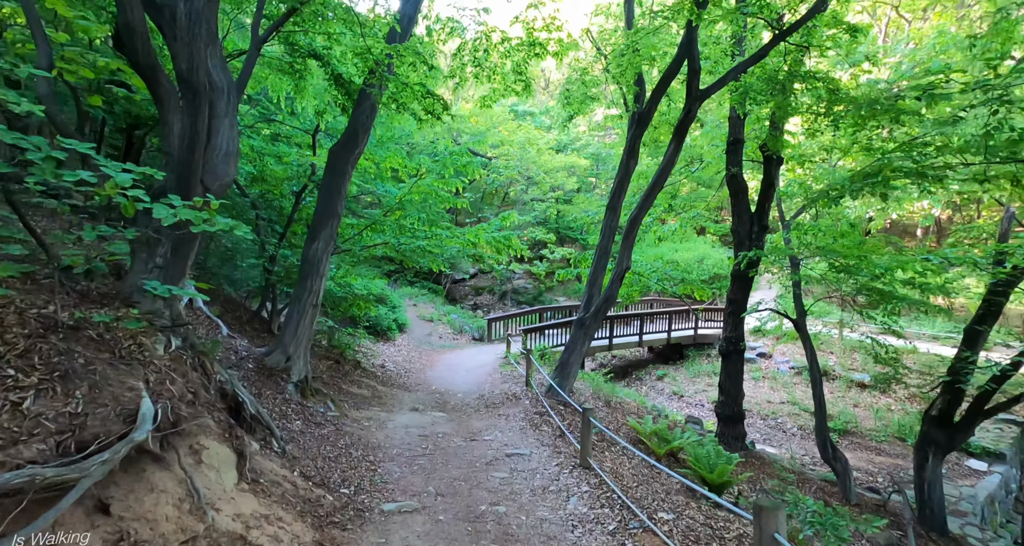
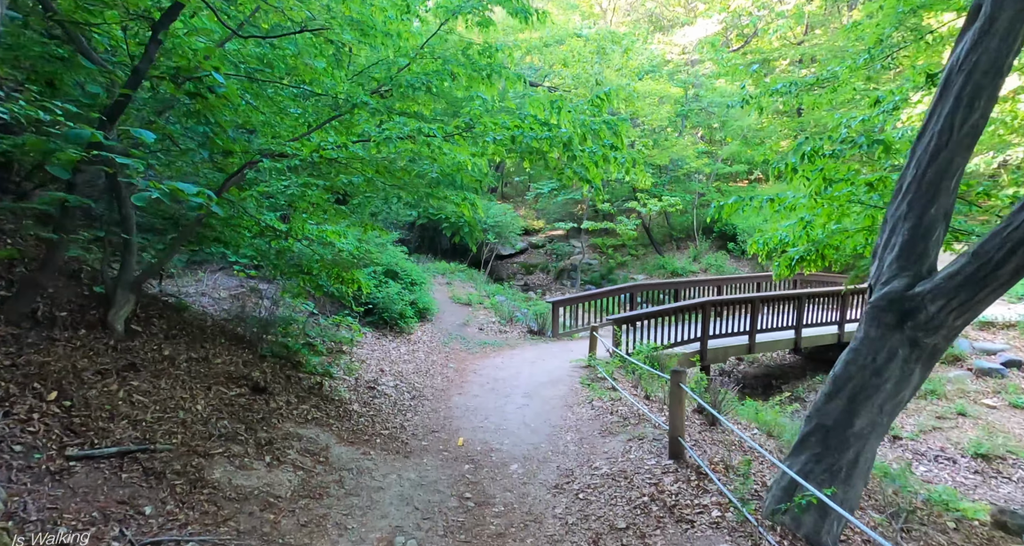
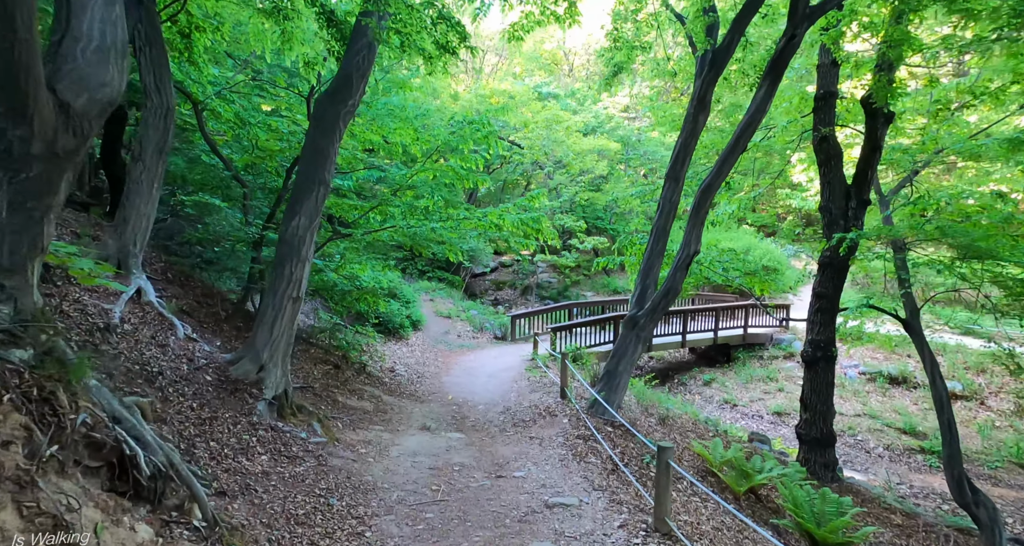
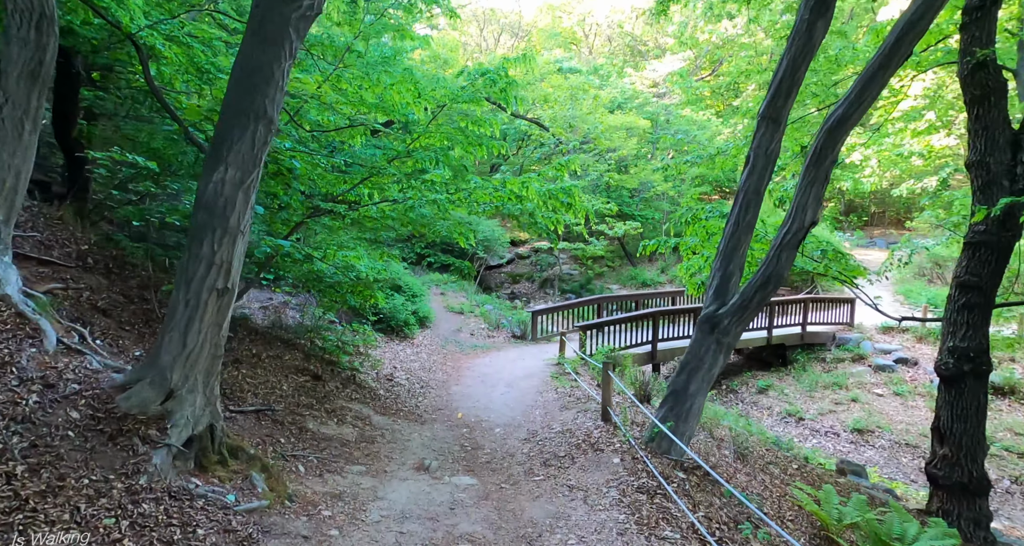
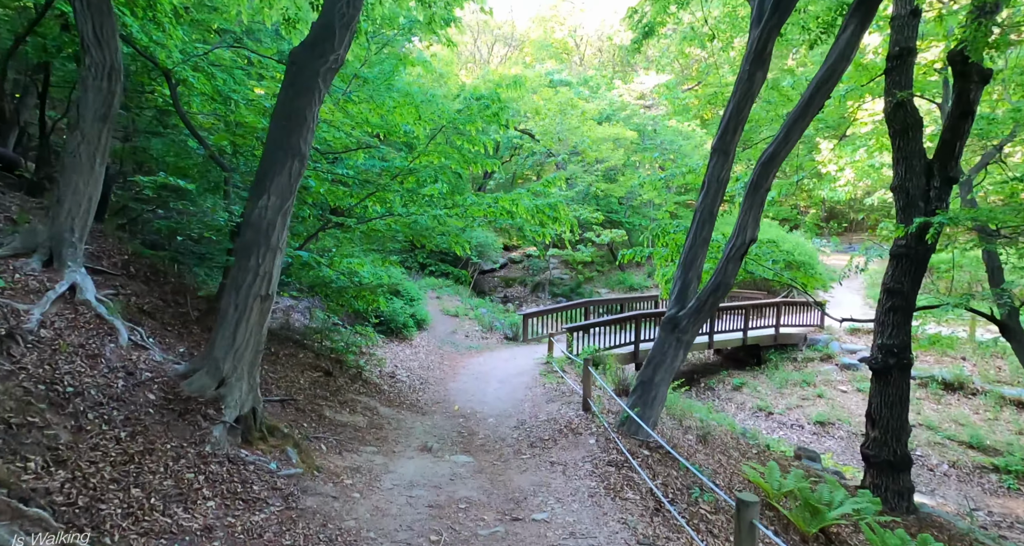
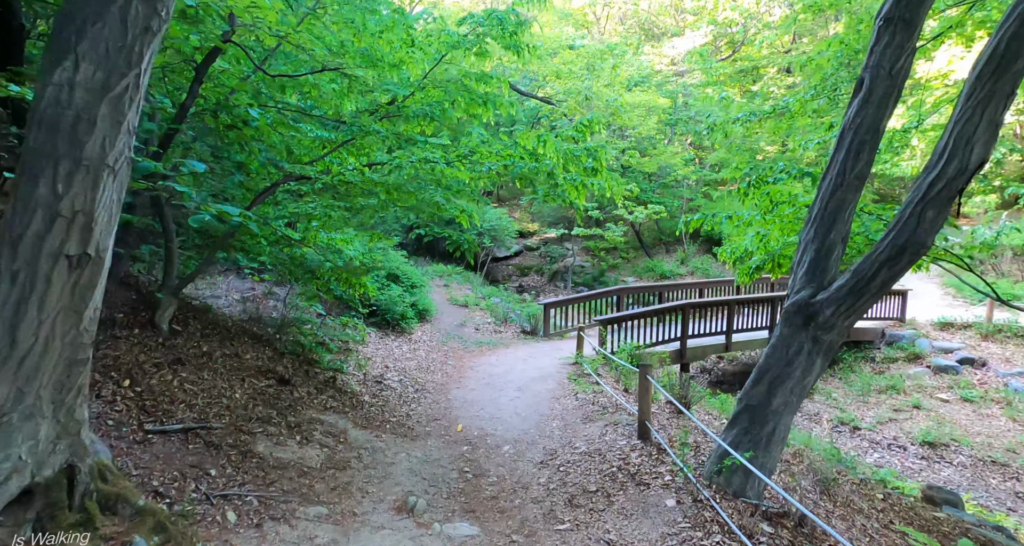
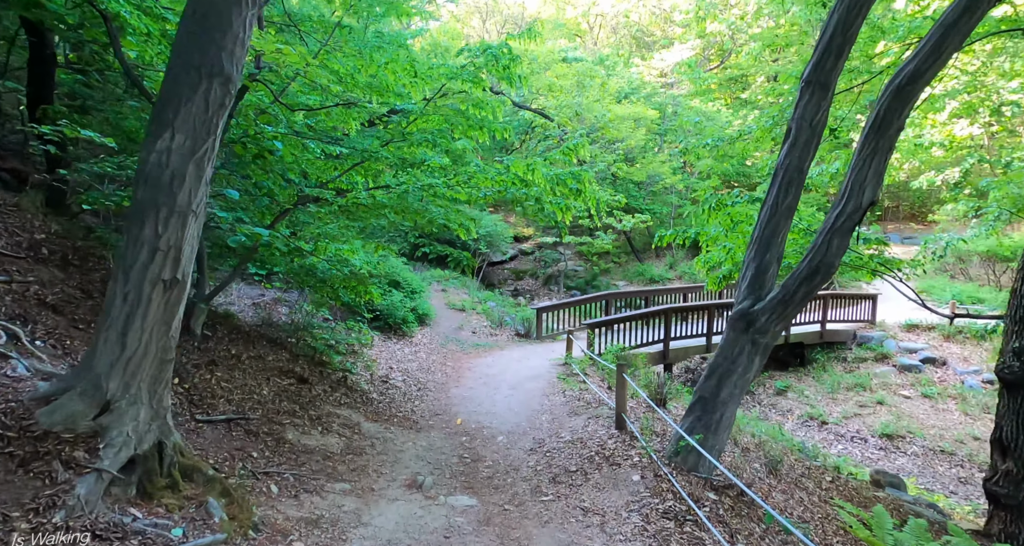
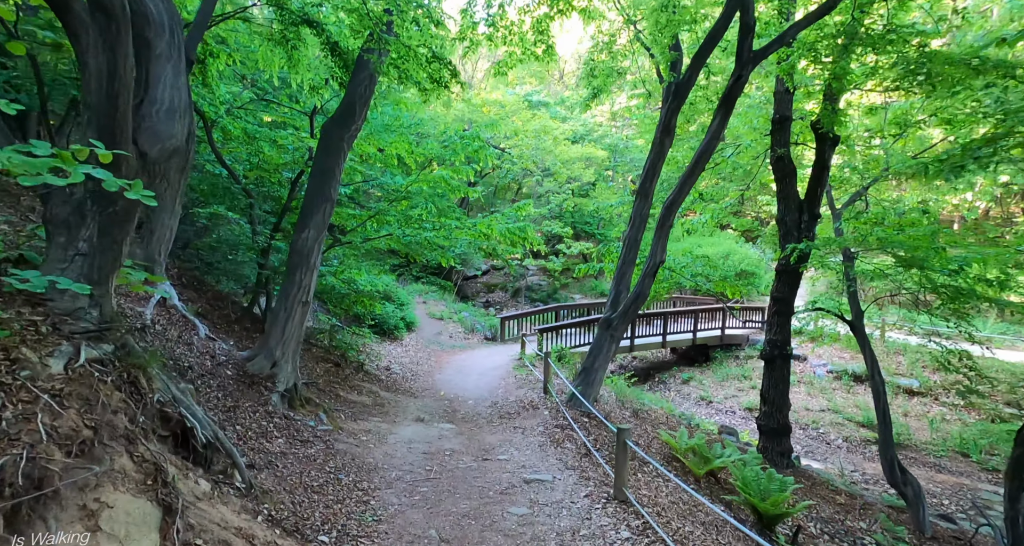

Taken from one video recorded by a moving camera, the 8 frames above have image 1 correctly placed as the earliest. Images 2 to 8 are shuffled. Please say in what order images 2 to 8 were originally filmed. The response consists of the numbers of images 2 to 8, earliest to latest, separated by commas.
8, 3, 5, 4, 7, 6, 2
